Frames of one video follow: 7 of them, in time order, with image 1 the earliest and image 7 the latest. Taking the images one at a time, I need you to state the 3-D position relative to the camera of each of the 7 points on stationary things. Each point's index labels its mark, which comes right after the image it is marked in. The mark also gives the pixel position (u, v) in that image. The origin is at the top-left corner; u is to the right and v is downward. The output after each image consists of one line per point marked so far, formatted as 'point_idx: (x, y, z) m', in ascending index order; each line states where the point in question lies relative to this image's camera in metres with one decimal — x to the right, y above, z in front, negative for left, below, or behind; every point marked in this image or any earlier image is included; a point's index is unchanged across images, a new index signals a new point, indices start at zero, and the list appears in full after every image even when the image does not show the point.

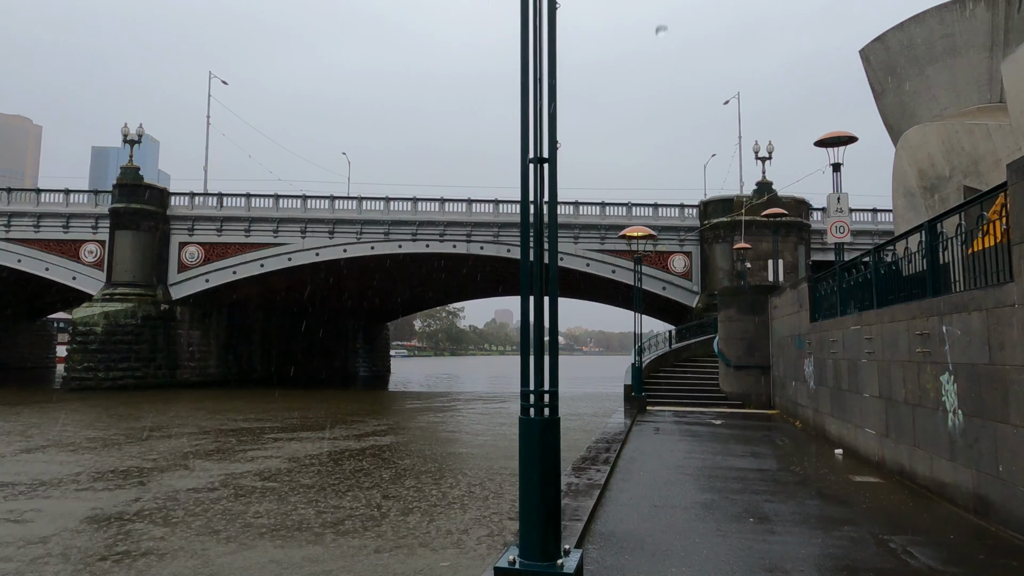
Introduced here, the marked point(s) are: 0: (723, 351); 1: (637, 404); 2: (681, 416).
0: (+5.6, -1.7, +17.7) m
1: (+3.0, -2.8, +15.8) m
2: (+3.7, -2.9, +14.8) m
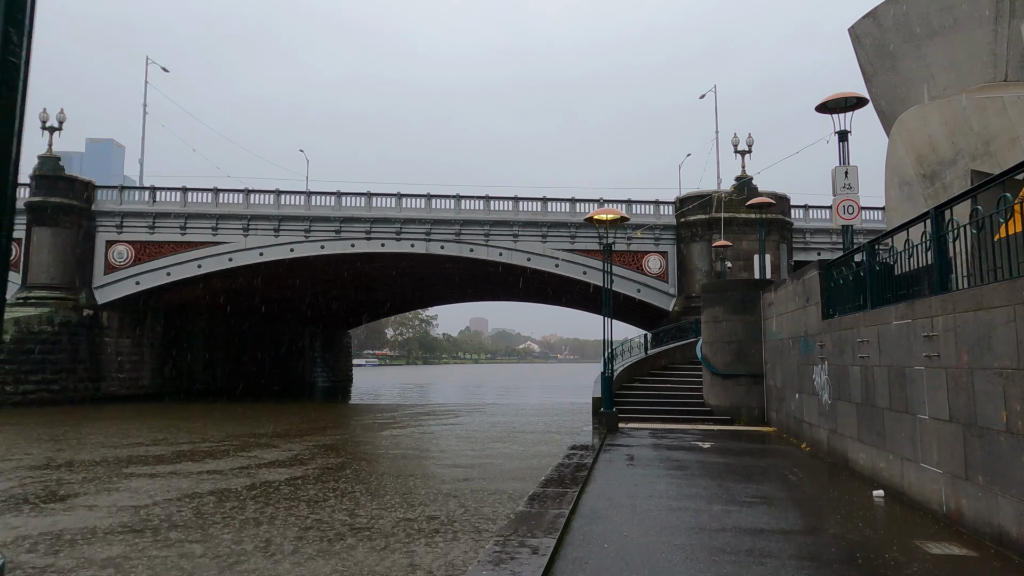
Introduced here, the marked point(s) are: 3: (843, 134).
0: (+4.4, -1.6, +15.0) m
1: (+1.9, -2.6, +13.1) m
2: (+2.7, -2.7, +12.1) m
3: (+6.3, +2.9, +12.7) m
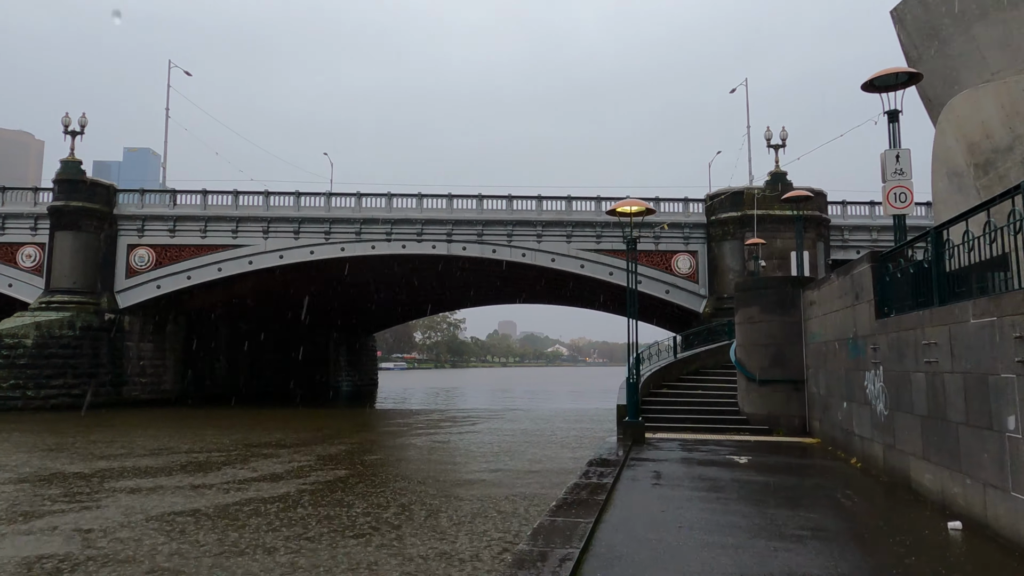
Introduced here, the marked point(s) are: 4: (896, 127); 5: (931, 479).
0: (+4.8, -1.5, +13.9) m
1: (+2.2, -2.6, +12.1) m
2: (+2.9, -2.7, +11.0) m
3: (+6.5, +3.0, +11.5) m
4: (+6.6, +2.7, +11.4) m
5: (+4.3, -1.9, +6.9) m
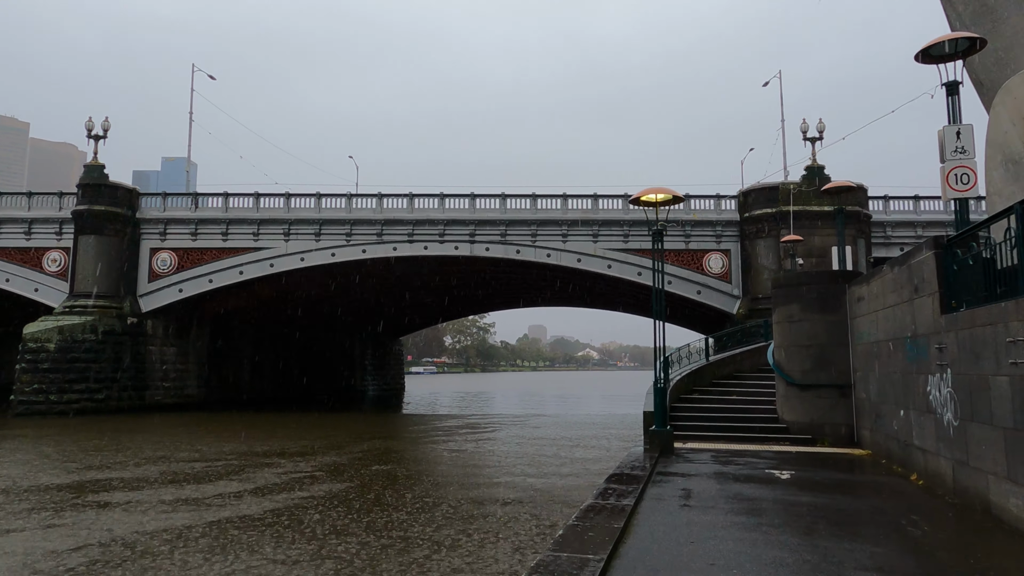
0: (+5.1, -1.5, +12.7) m
1: (+2.4, -2.5, +11.0) m
2: (+3.1, -2.6, +9.9) m
3: (+6.7, +3.1, +10.2) m
4: (+6.8, +2.9, +10.2) m
5: (+4.3, -1.8, +5.7) m
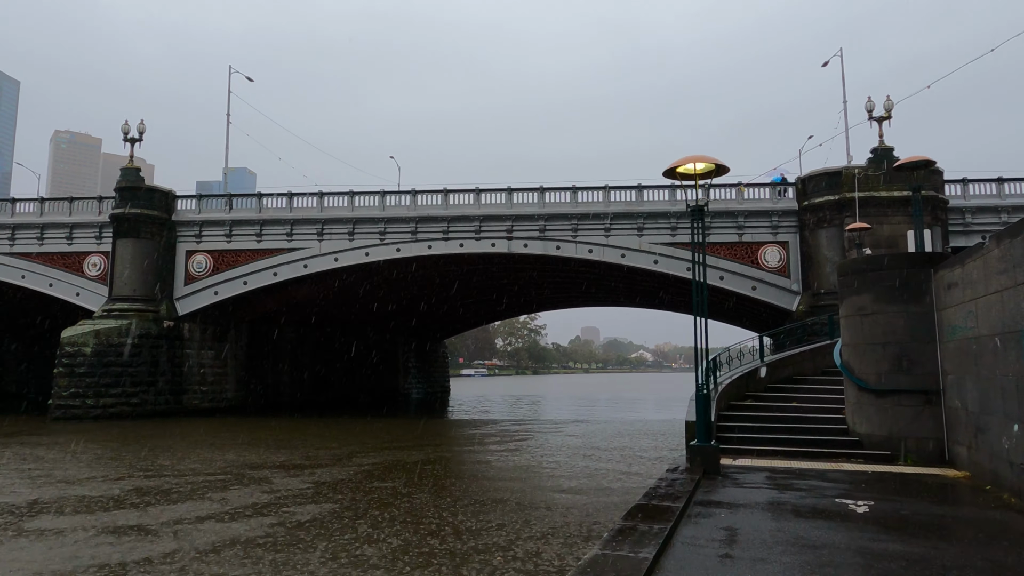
0: (+5.4, -1.2, +10.7) m
1: (+2.6, -2.4, +9.2) m
2: (+3.2, -2.4, +8.0) m
3: (+6.8, +3.3, +8.1) m
4: (+6.8, +3.1, +8.1) m
5: (+4.1, -1.6, +3.8) m
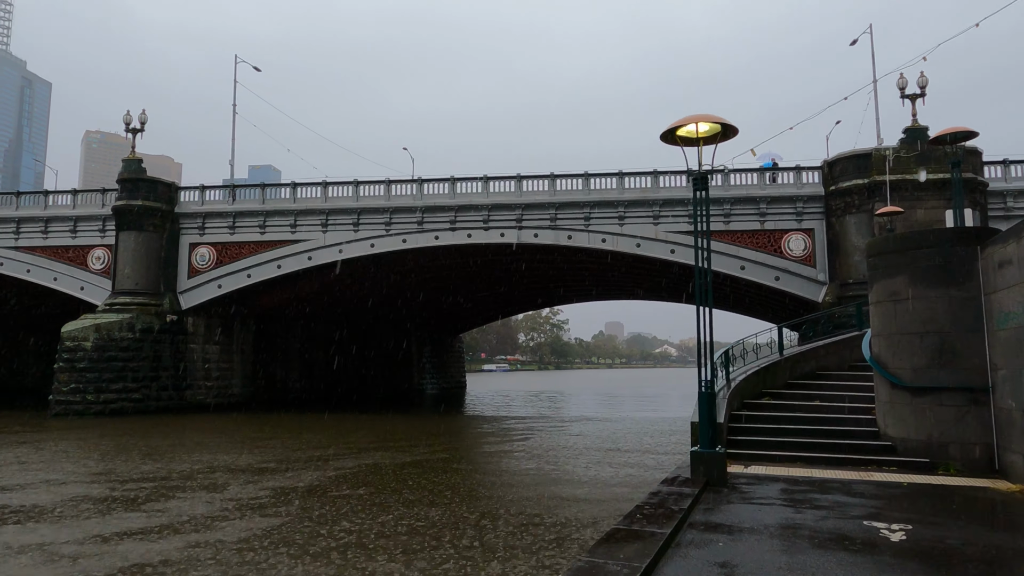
0: (+5.2, -1.0, +9.3) m
1: (+2.3, -2.1, +7.9) m
2: (+2.9, -2.2, +6.7) m
3: (+6.4, +3.6, +6.6) m
4: (+6.4, +3.3, +6.6) m
5: (+3.6, -1.4, +2.4) m
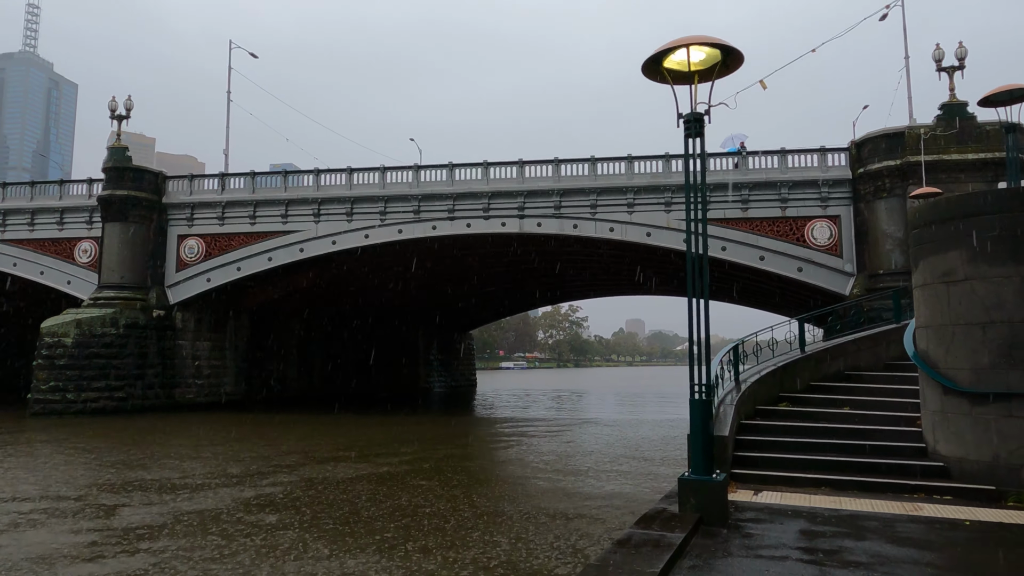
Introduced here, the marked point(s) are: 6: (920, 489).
0: (+4.6, -0.8, +7.3) m
1: (+1.7, -1.9, +6.0) m
2: (+2.2, -2.0, +4.8) m
3: (+5.8, +3.8, +4.6) m
4: (+5.8, +3.6, +4.6) m
5: (+2.8, -1.2, +0.5) m
6: (+4.4, -2.1, +7.1) m
